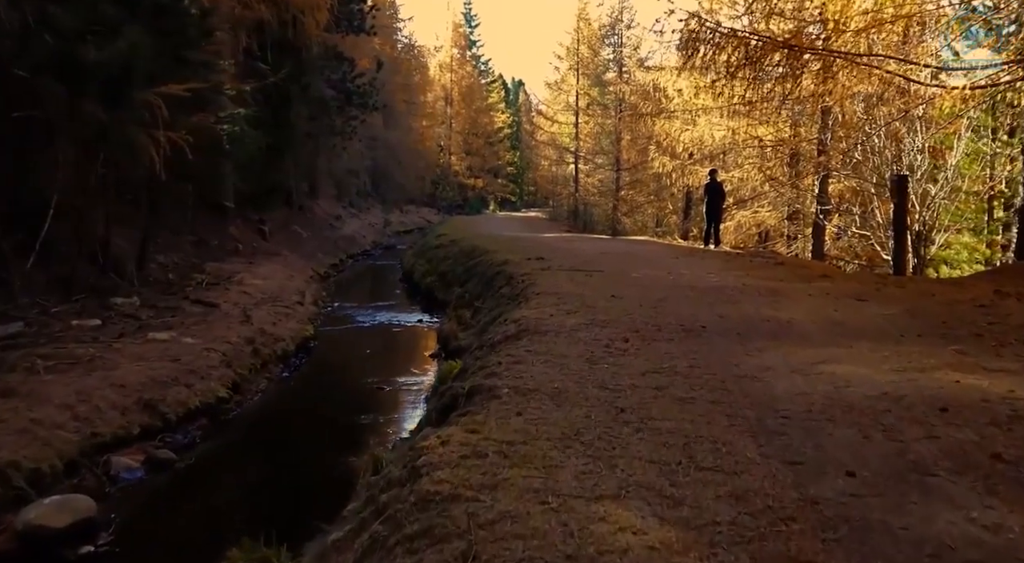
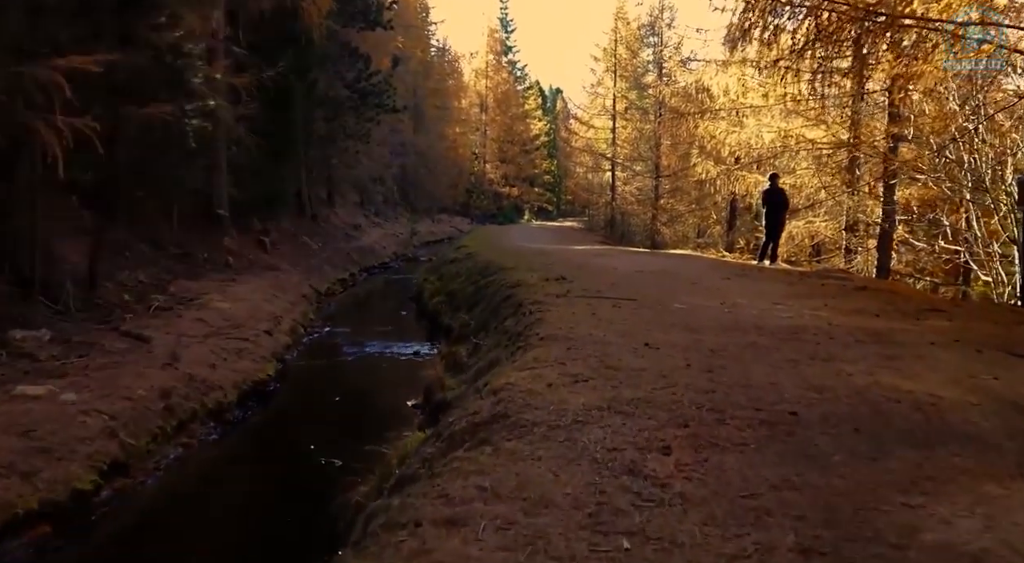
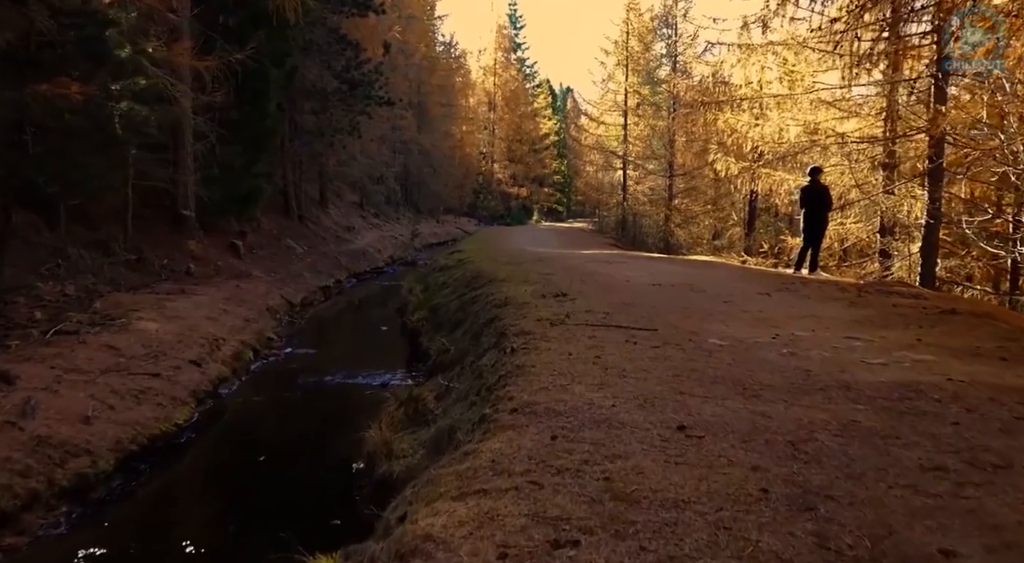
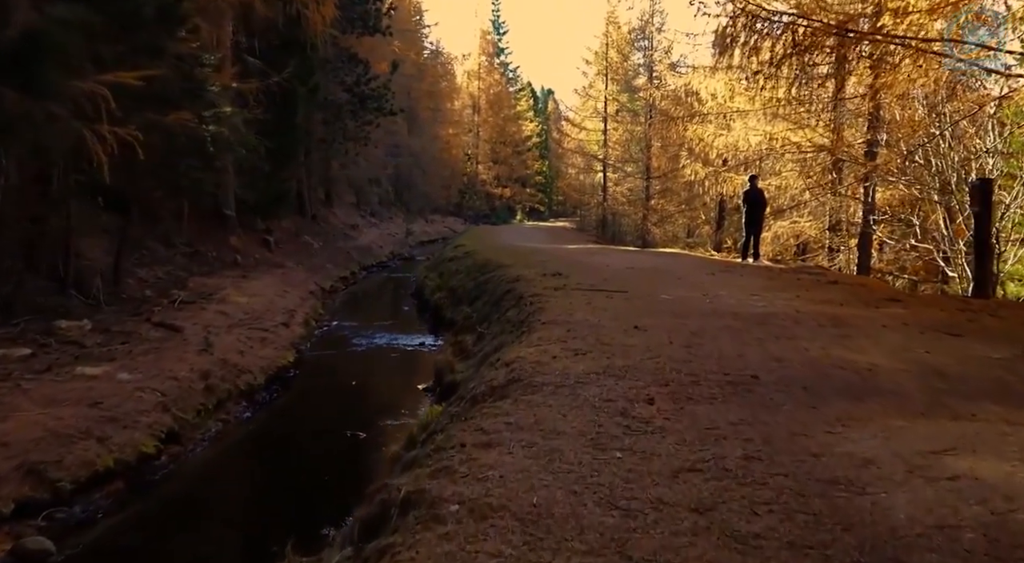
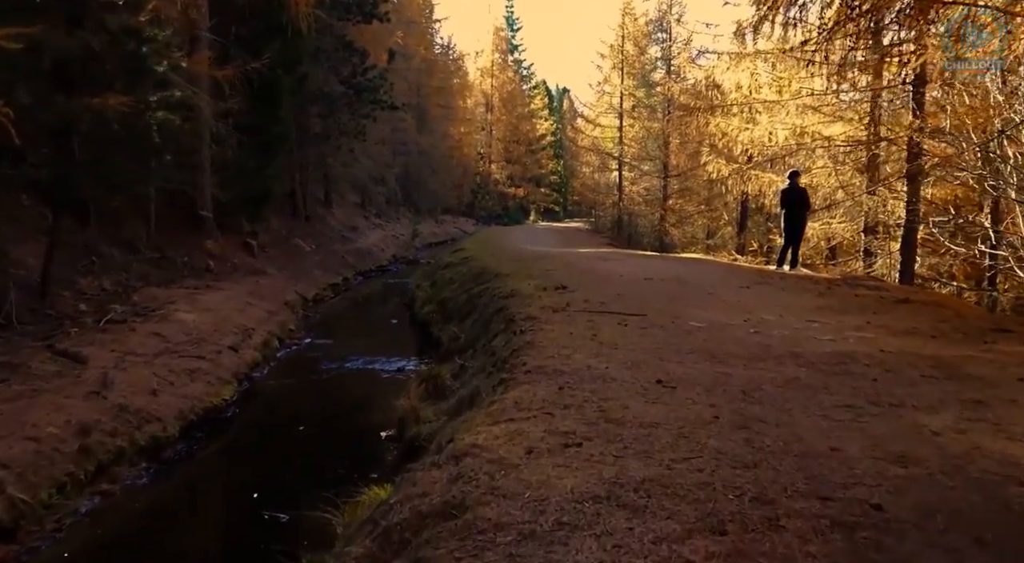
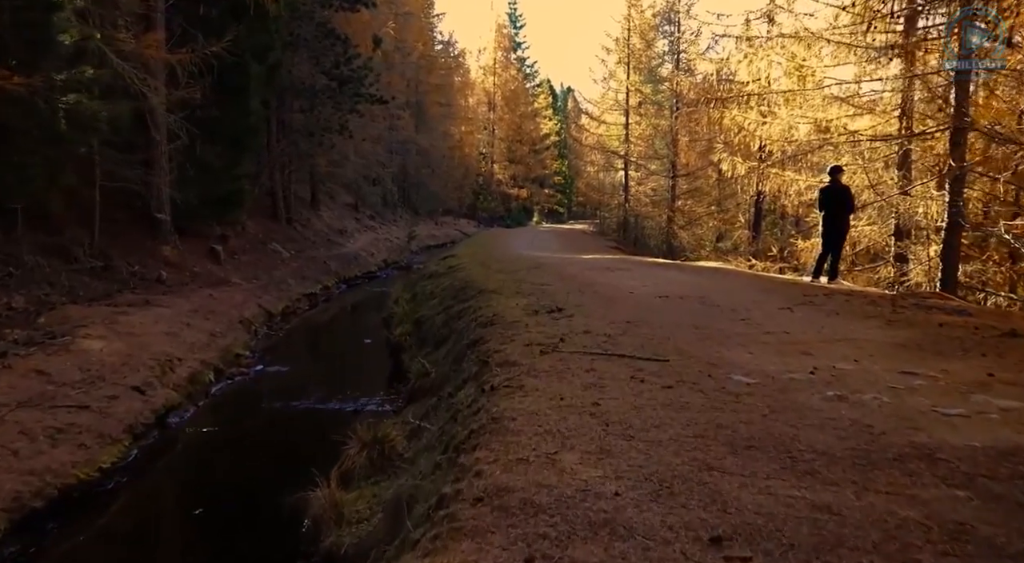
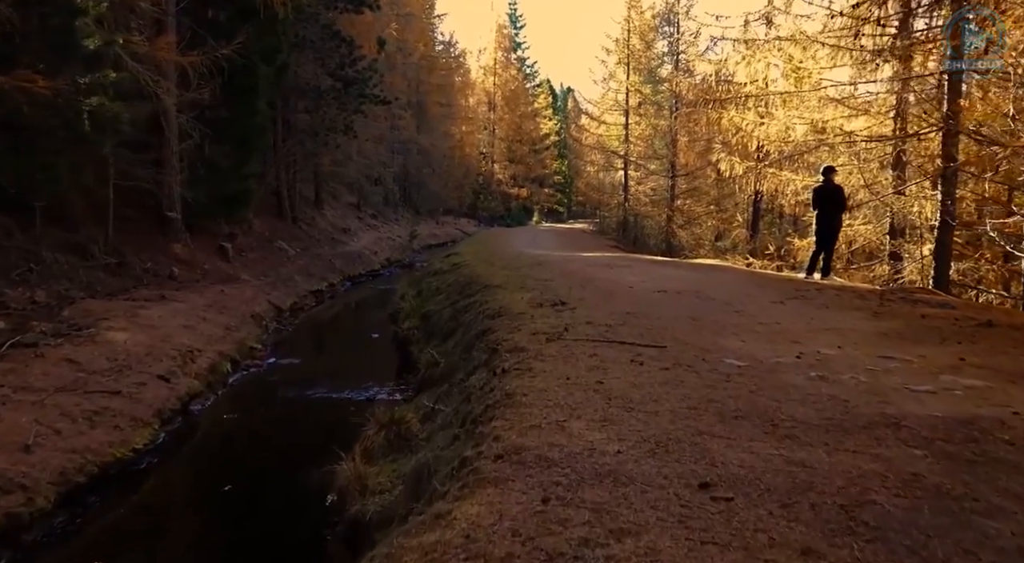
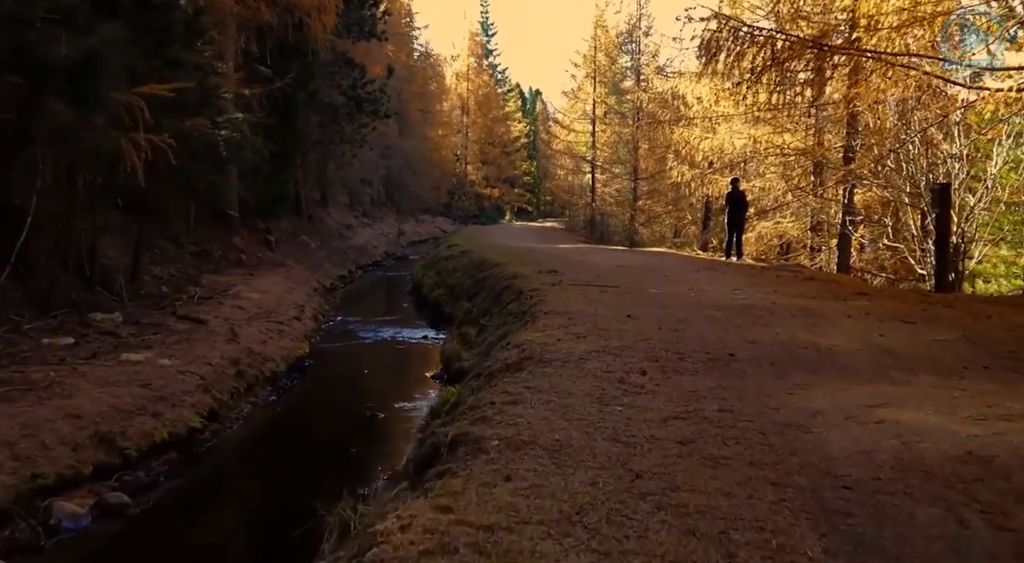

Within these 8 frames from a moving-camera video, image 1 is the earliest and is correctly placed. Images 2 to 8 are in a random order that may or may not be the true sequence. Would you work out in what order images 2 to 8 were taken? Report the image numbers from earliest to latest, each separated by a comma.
8, 4, 2, 5, 3, 7, 6
